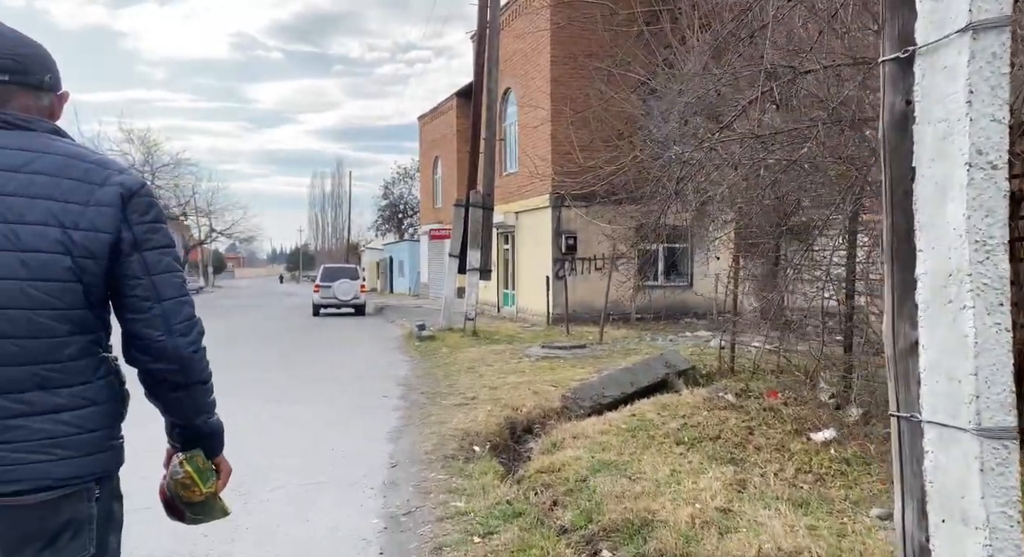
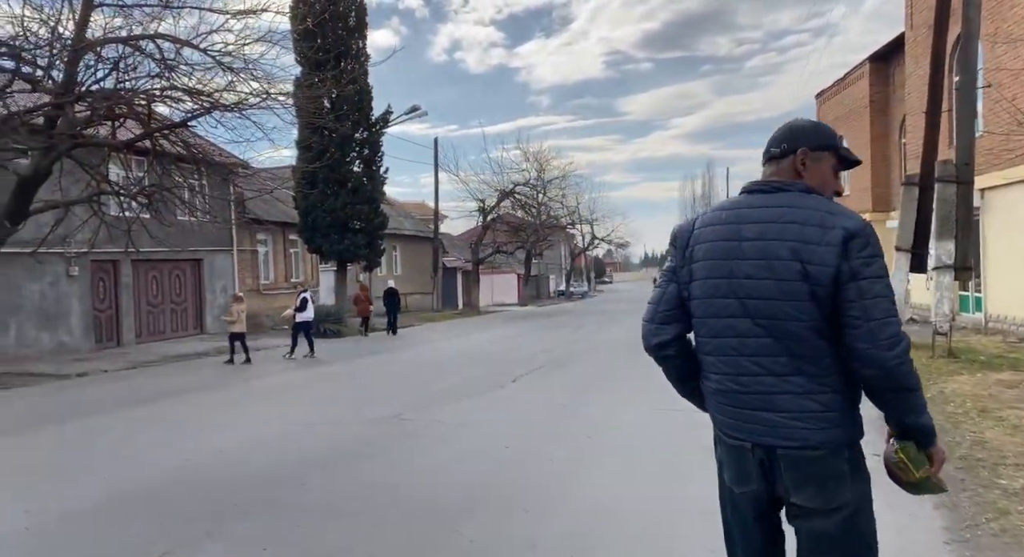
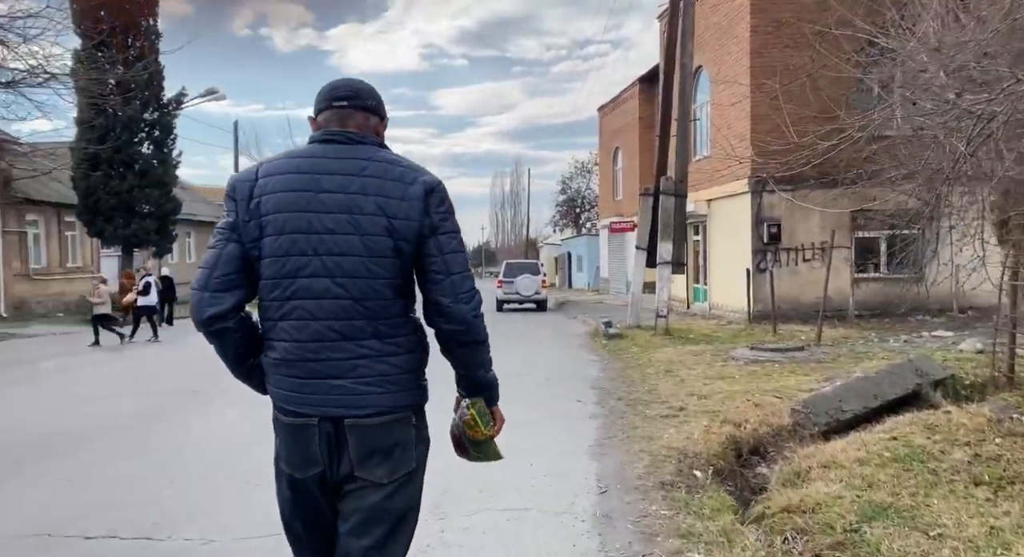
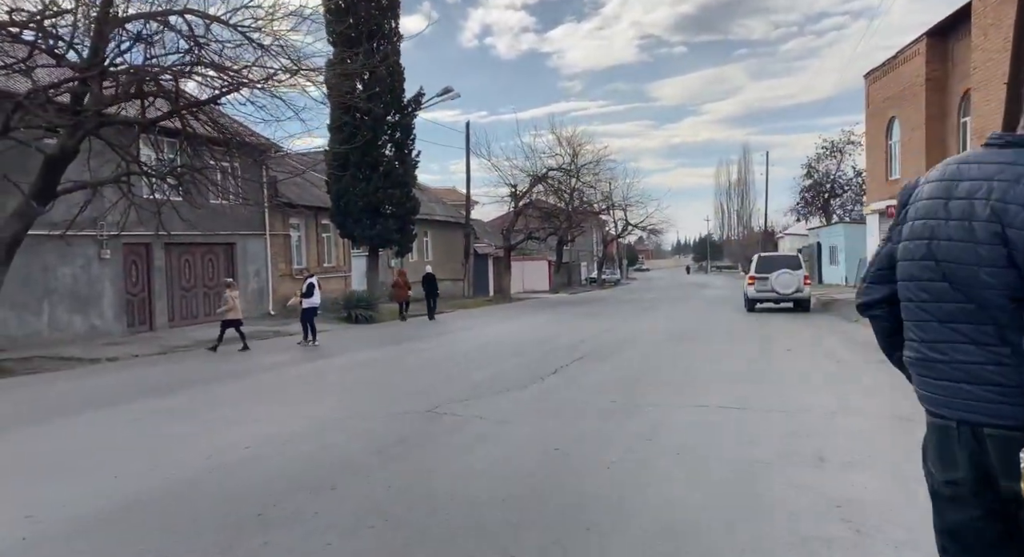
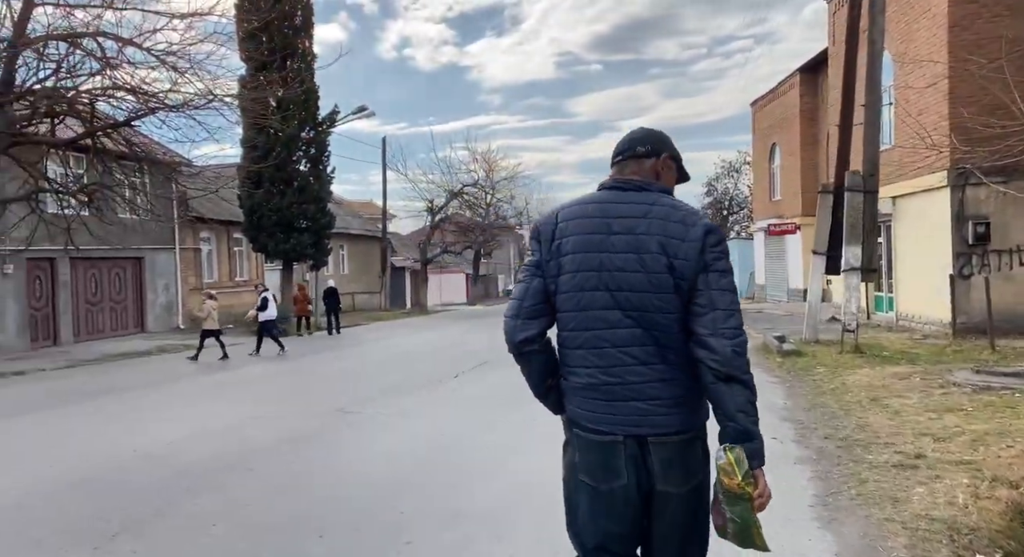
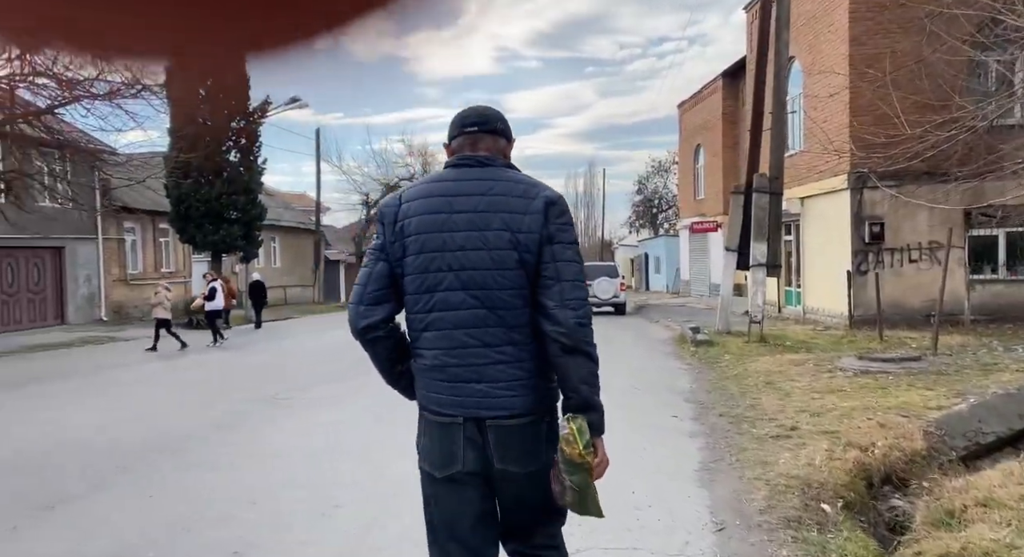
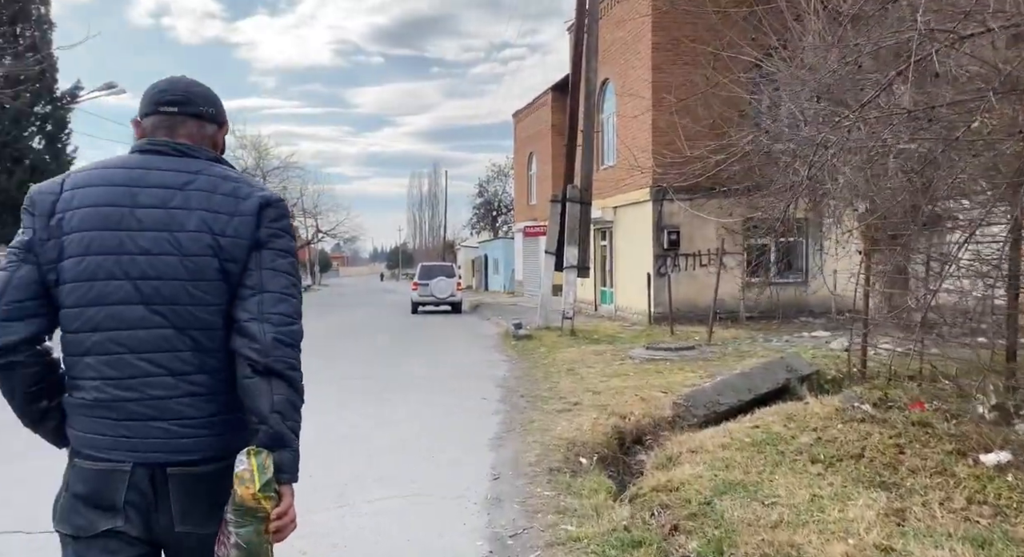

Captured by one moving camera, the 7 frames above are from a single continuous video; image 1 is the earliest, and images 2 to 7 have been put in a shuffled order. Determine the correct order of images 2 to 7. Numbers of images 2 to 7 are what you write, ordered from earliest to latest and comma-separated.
7, 3, 6, 5, 2, 4
